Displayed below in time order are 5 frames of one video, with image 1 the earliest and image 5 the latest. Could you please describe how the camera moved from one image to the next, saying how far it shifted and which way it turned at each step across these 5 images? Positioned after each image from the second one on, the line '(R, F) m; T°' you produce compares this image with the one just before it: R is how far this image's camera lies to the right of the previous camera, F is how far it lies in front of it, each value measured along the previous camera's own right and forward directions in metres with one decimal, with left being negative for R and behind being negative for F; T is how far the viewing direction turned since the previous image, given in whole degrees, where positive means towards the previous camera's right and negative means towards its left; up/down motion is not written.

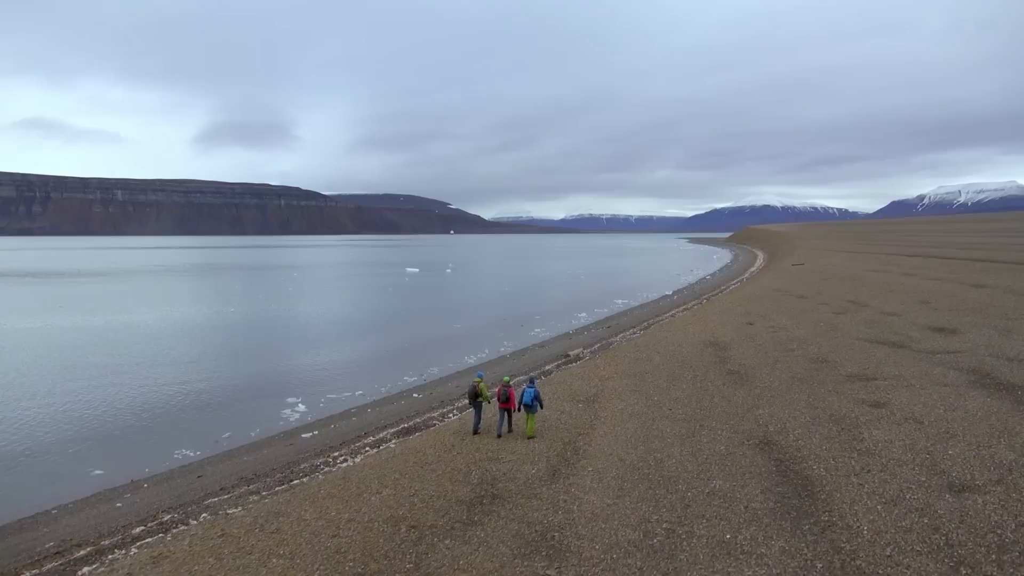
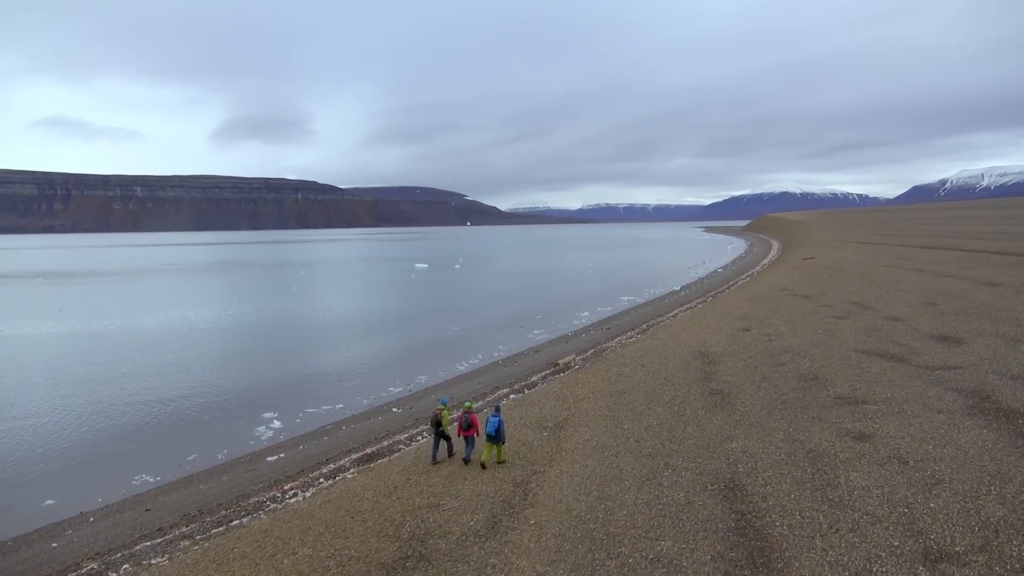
(+0.9, +0.6) m; -1°
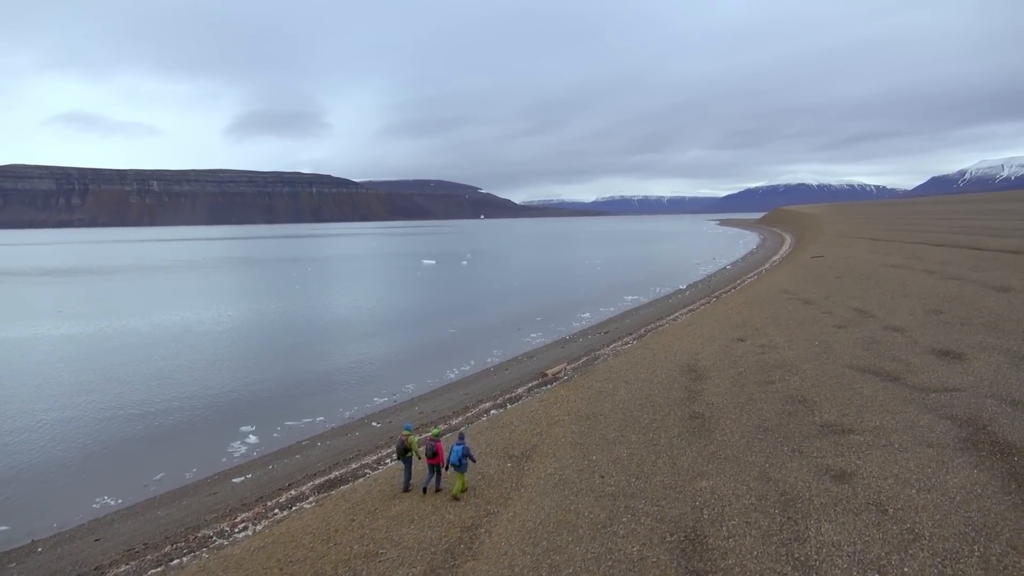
(+0.7, +0.5) m; -1°
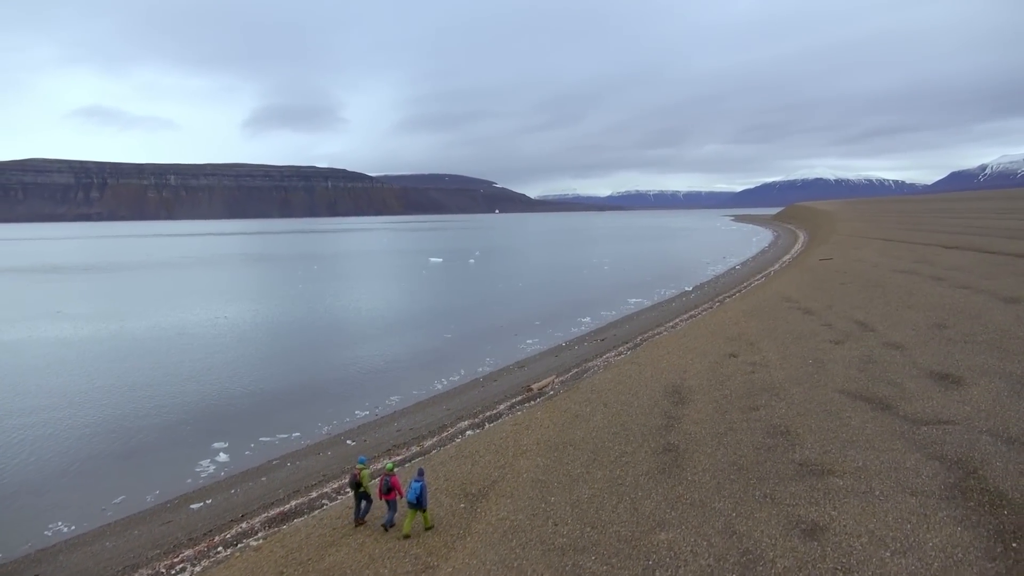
(+0.8, +0.5) m; -1°
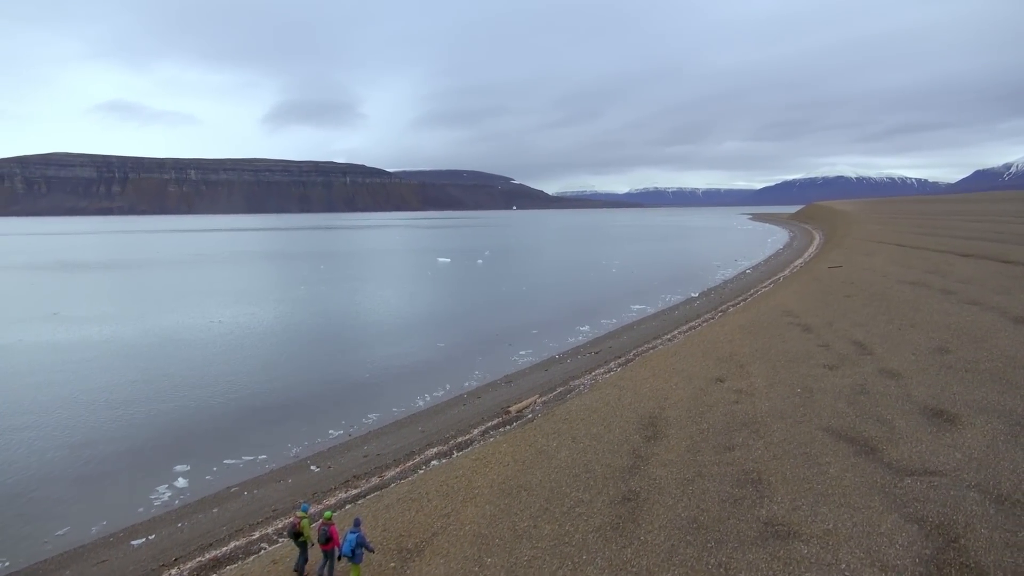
(+1.0, +0.7) m; -1°
